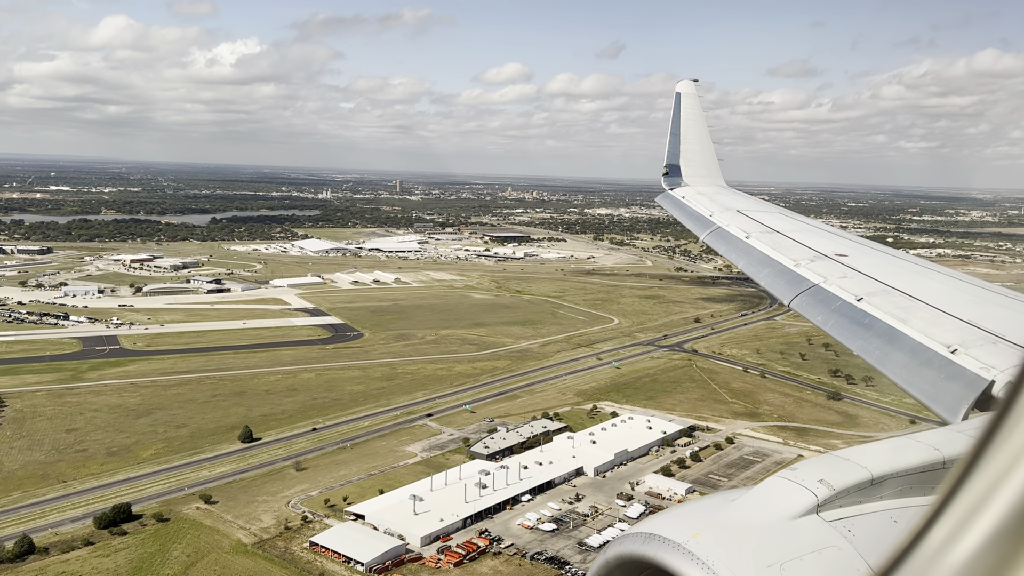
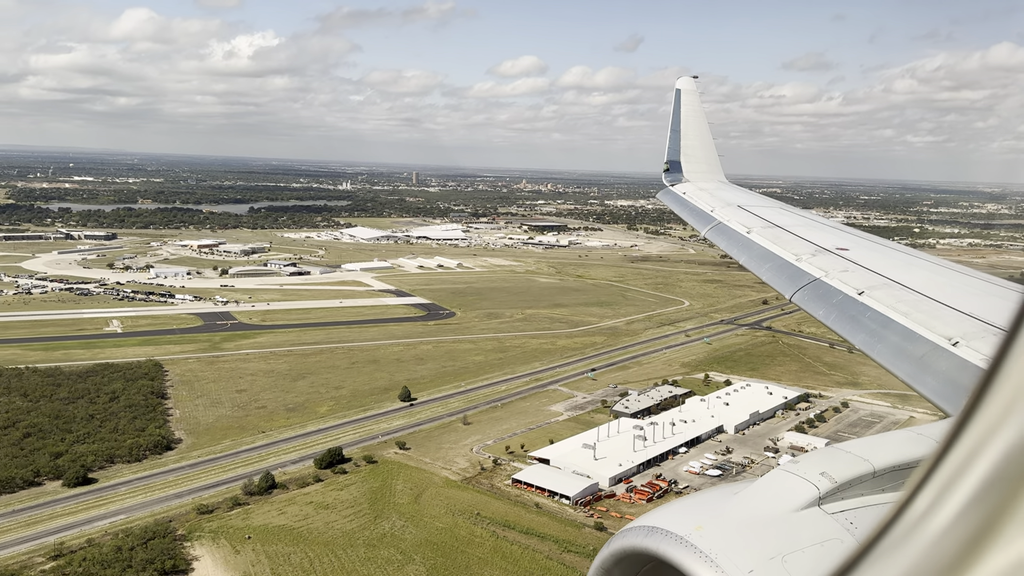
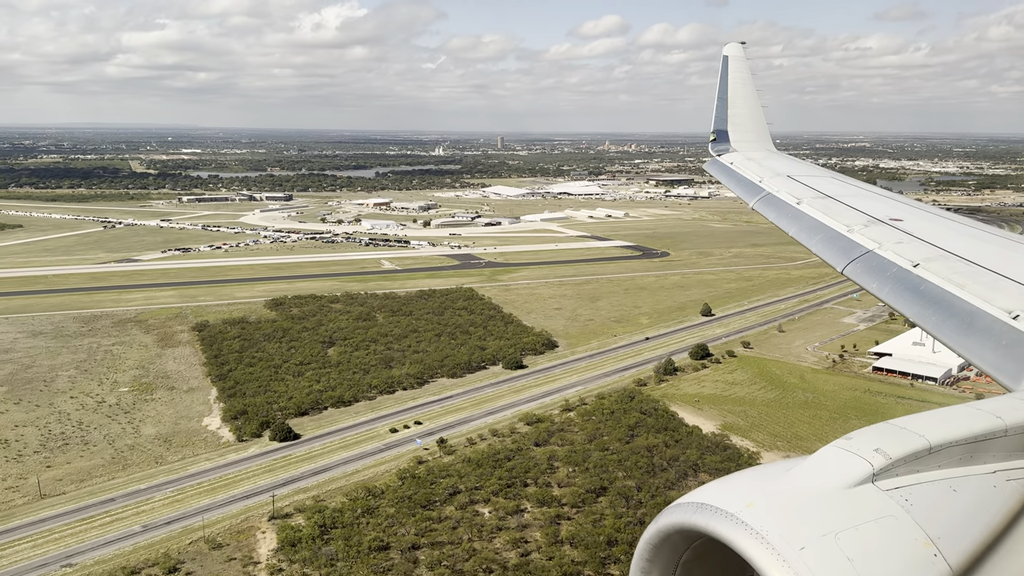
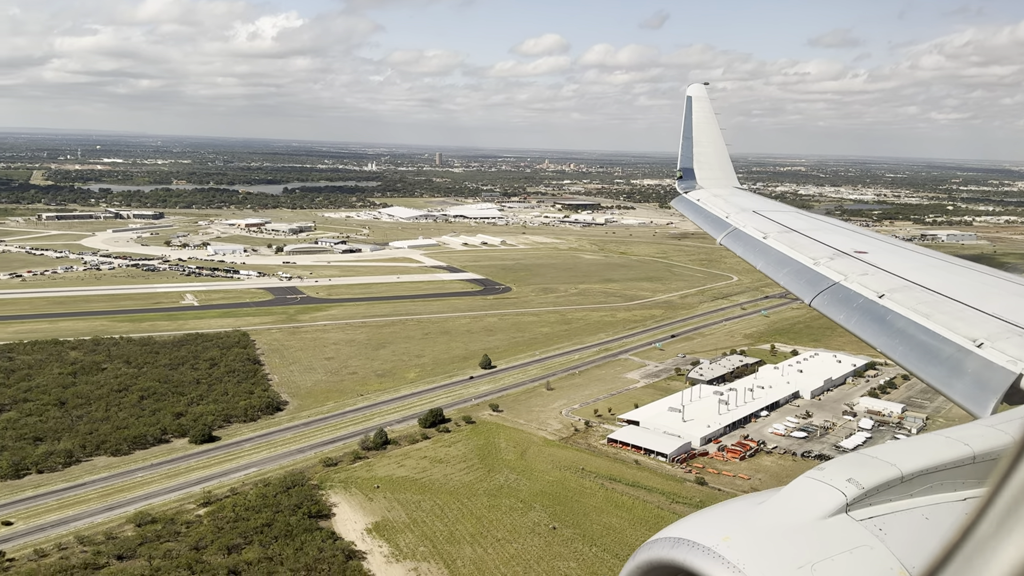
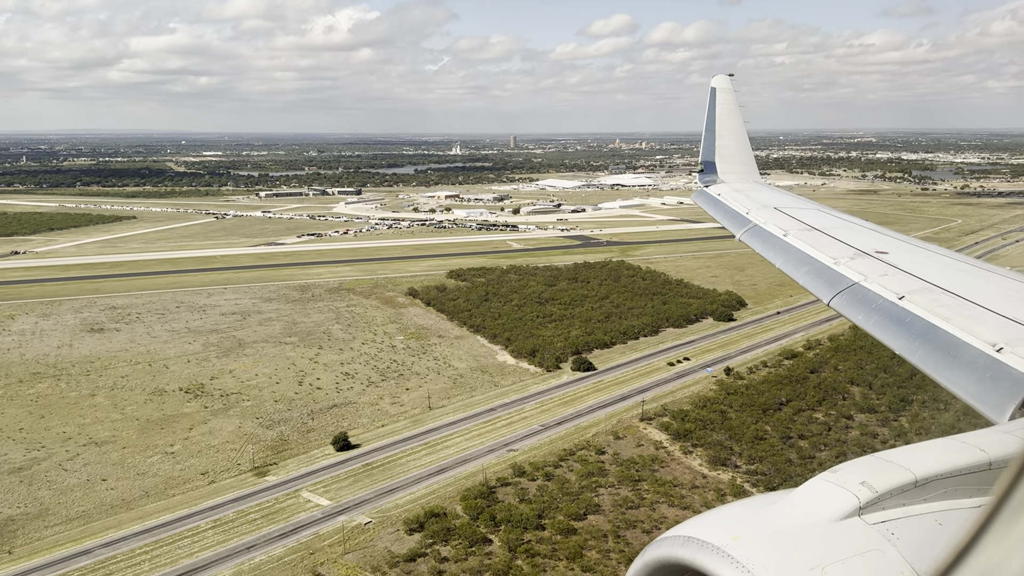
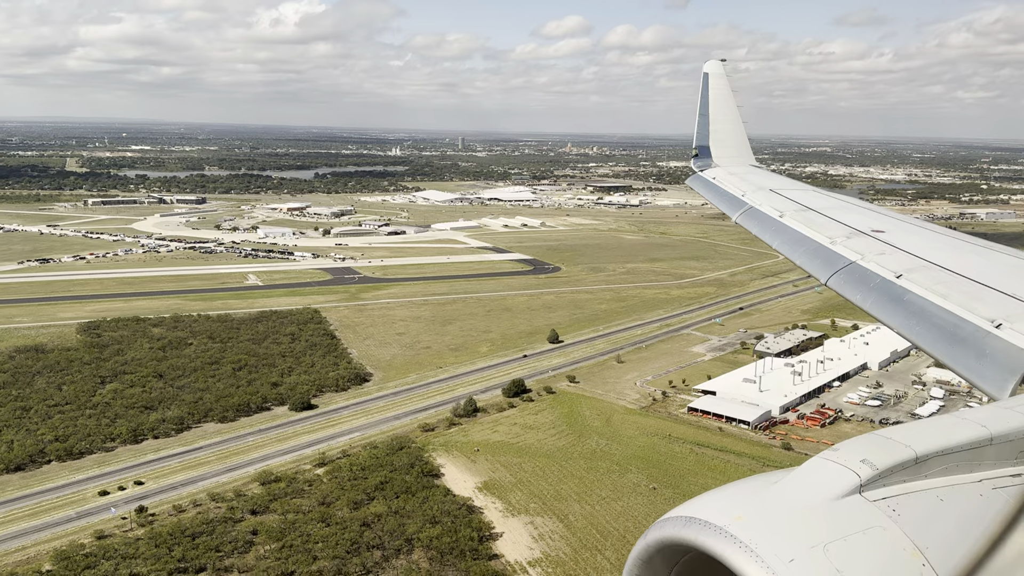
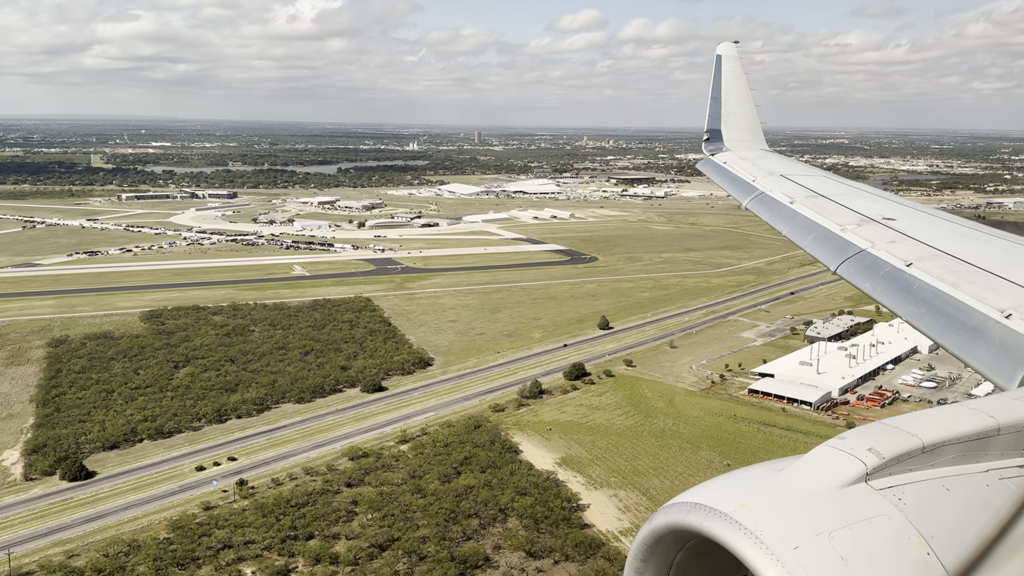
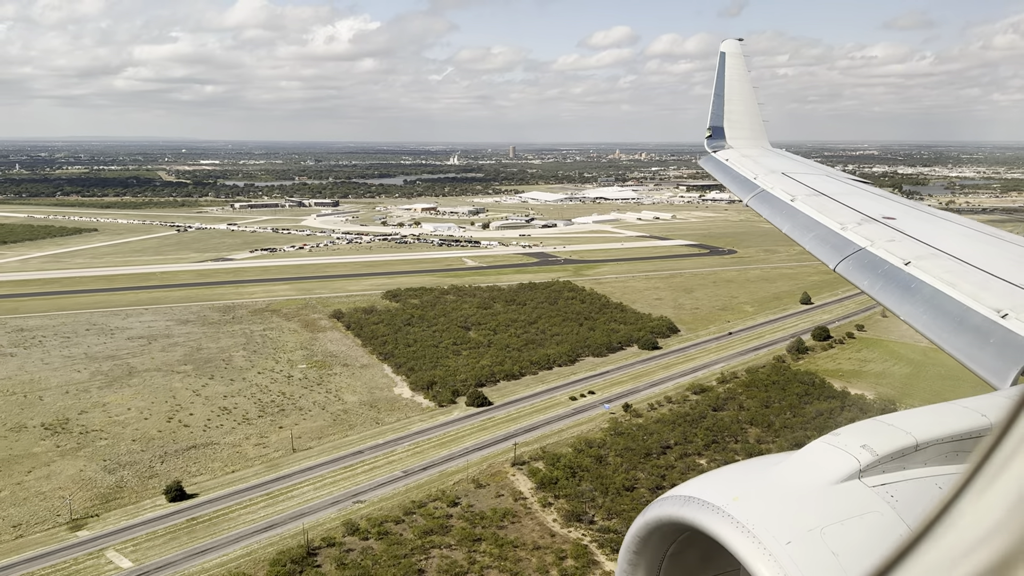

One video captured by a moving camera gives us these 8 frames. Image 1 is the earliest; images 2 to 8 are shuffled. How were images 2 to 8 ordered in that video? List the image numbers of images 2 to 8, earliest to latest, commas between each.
2, 4, 6, 7, 3, 8, 5
